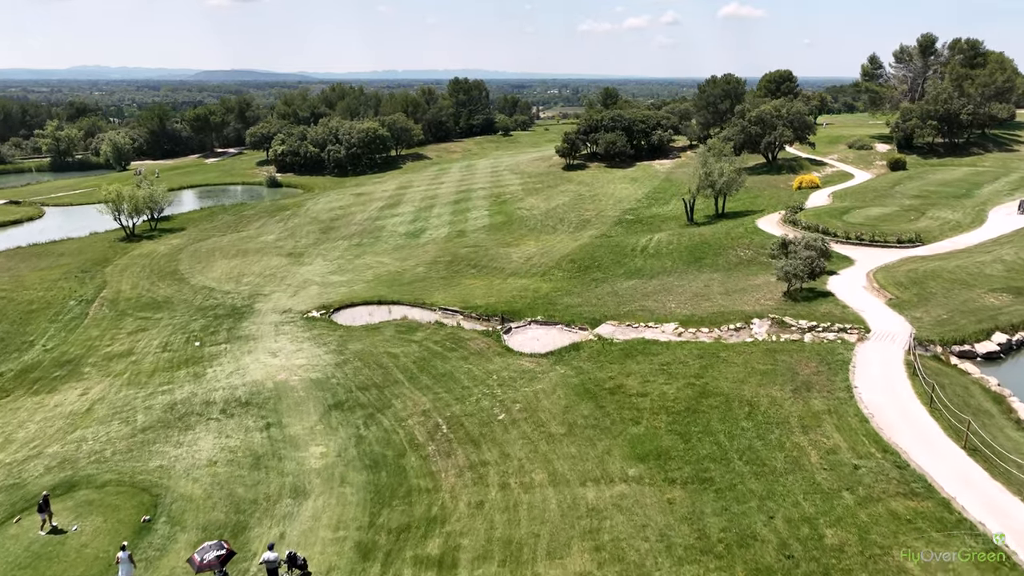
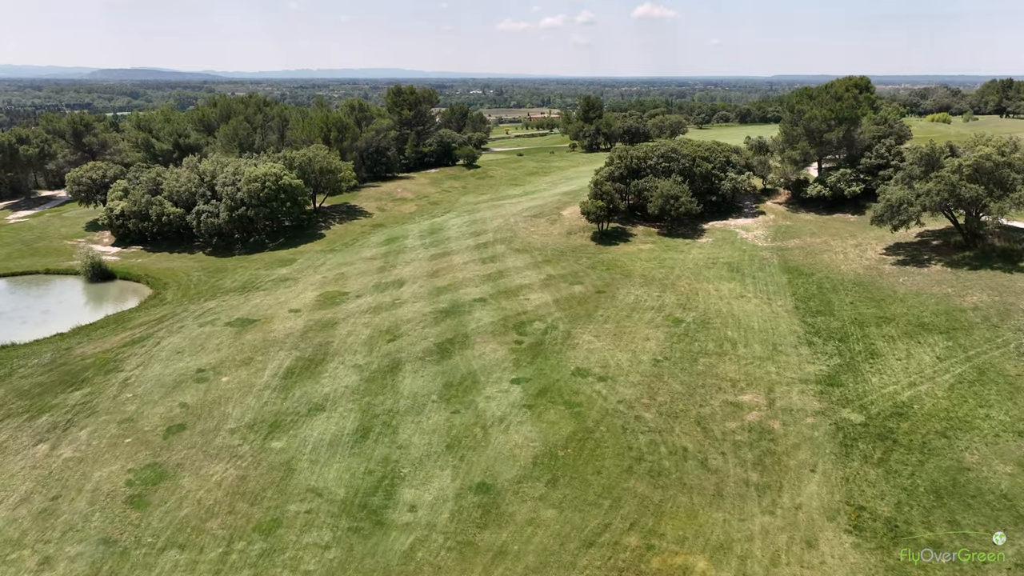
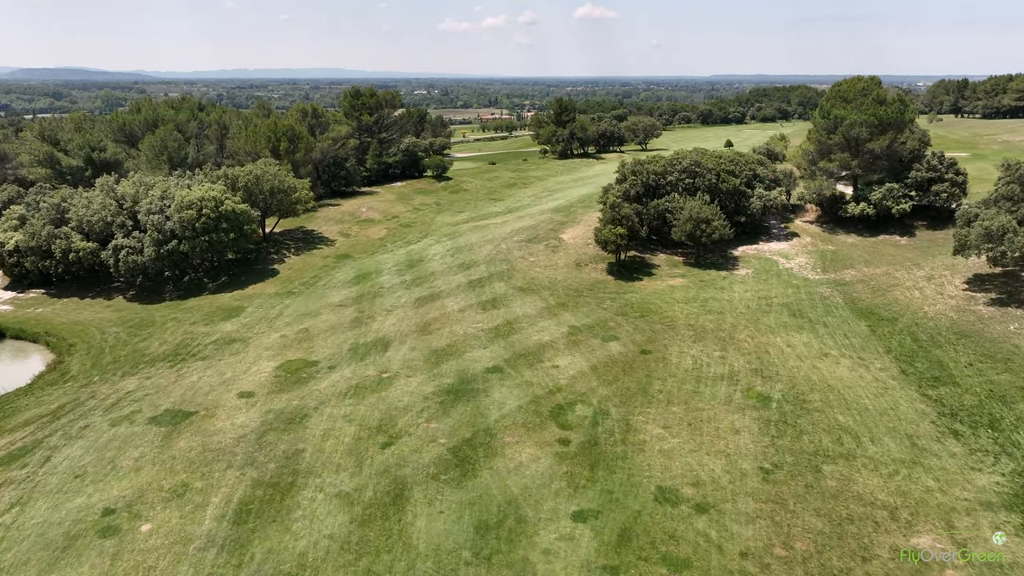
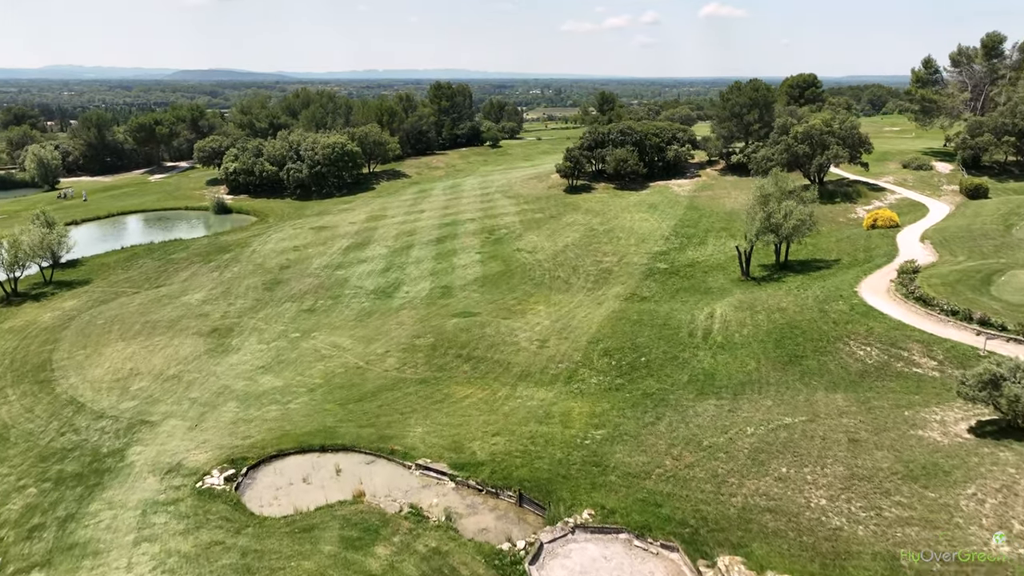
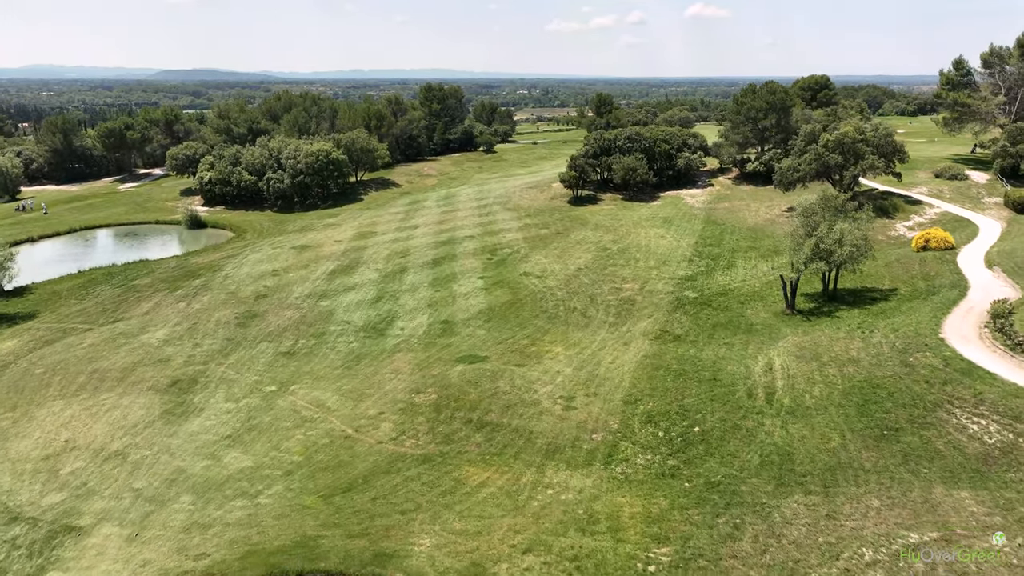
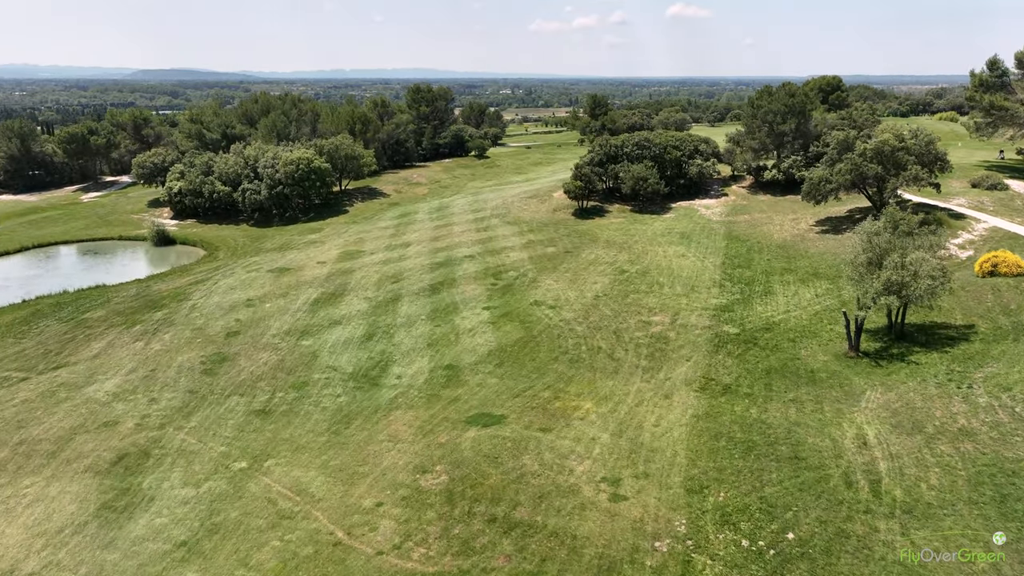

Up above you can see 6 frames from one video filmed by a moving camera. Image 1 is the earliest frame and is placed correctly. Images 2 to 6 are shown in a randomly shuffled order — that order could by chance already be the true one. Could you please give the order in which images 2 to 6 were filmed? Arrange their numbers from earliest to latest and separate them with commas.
4, 5, 6, 2, 3
